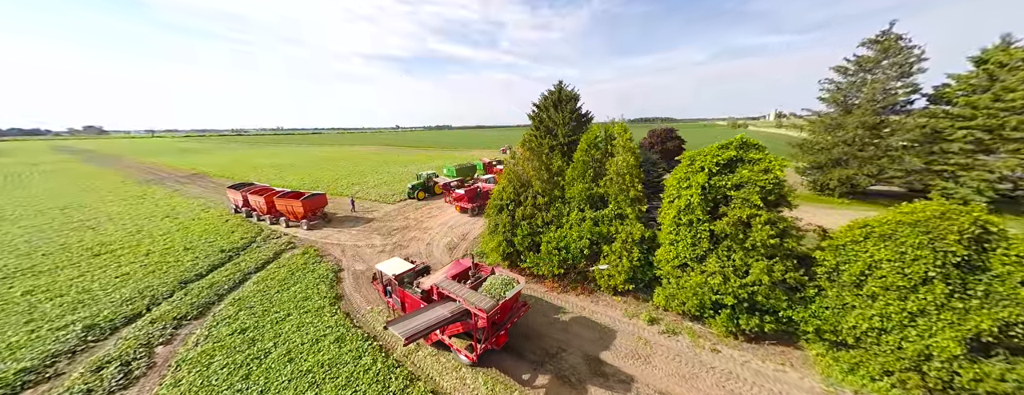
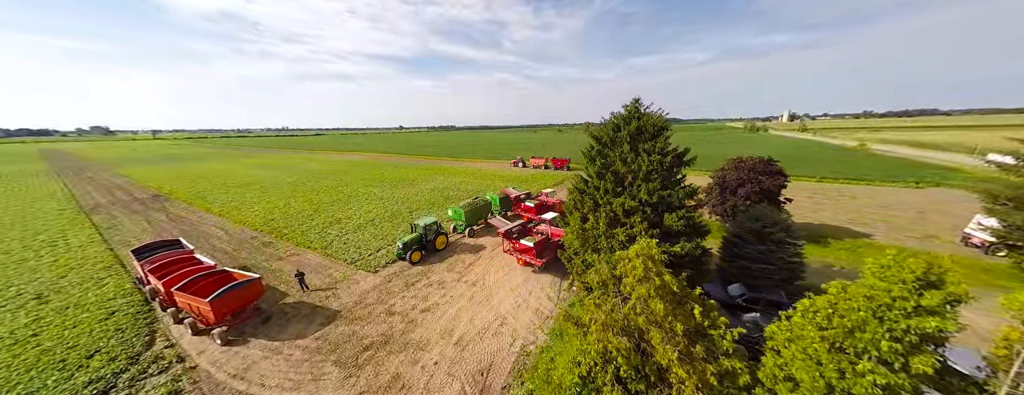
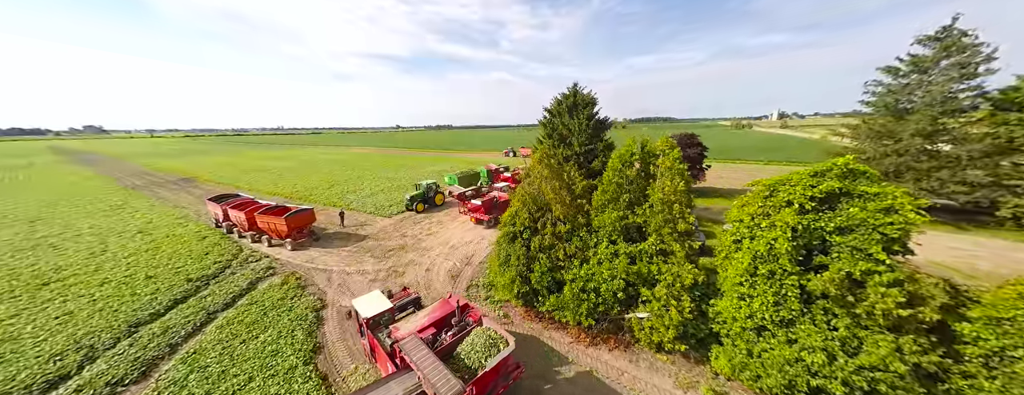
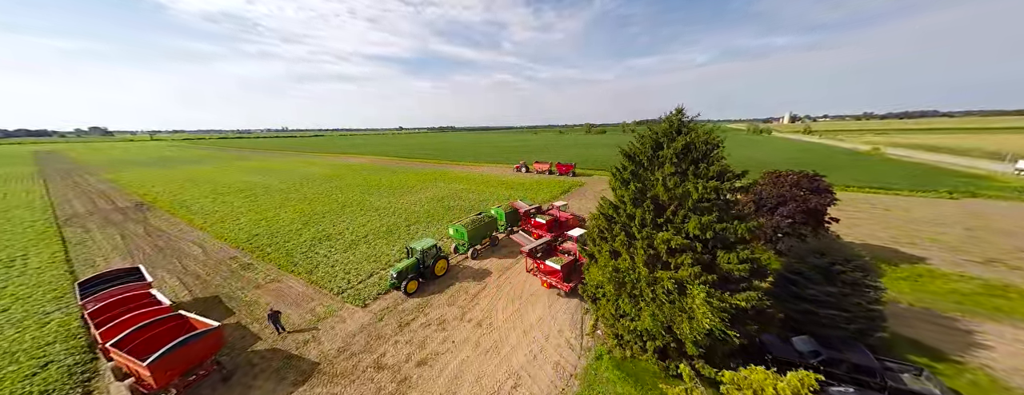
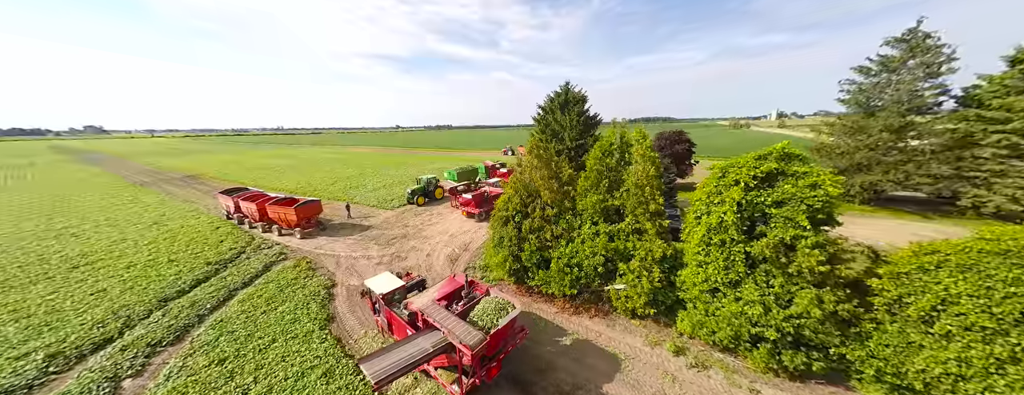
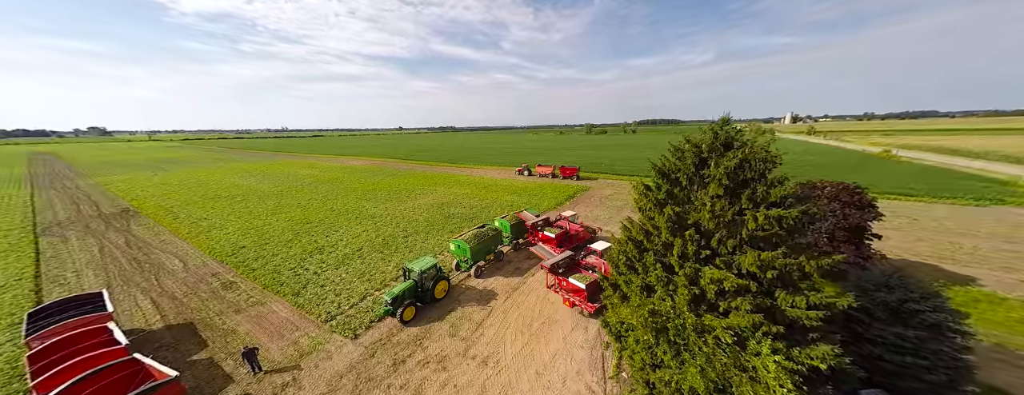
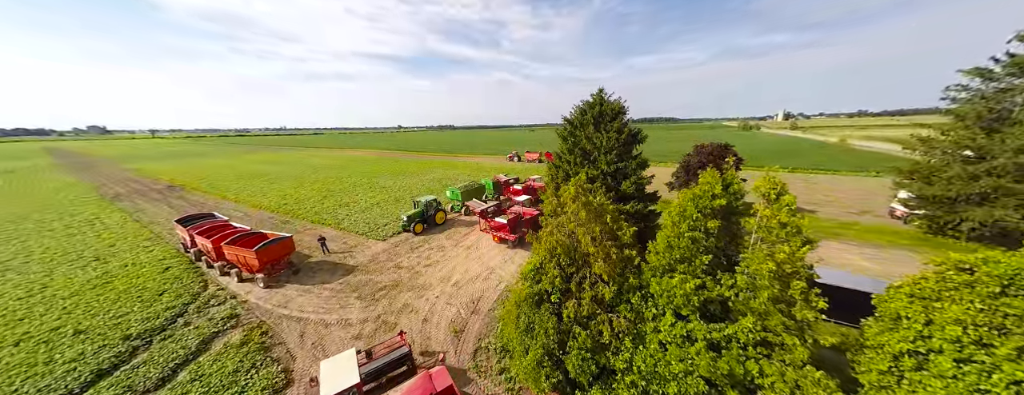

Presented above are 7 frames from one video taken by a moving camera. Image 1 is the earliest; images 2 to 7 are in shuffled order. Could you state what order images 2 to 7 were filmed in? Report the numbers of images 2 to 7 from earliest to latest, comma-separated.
5, 3, 7, 2, 4, 6
